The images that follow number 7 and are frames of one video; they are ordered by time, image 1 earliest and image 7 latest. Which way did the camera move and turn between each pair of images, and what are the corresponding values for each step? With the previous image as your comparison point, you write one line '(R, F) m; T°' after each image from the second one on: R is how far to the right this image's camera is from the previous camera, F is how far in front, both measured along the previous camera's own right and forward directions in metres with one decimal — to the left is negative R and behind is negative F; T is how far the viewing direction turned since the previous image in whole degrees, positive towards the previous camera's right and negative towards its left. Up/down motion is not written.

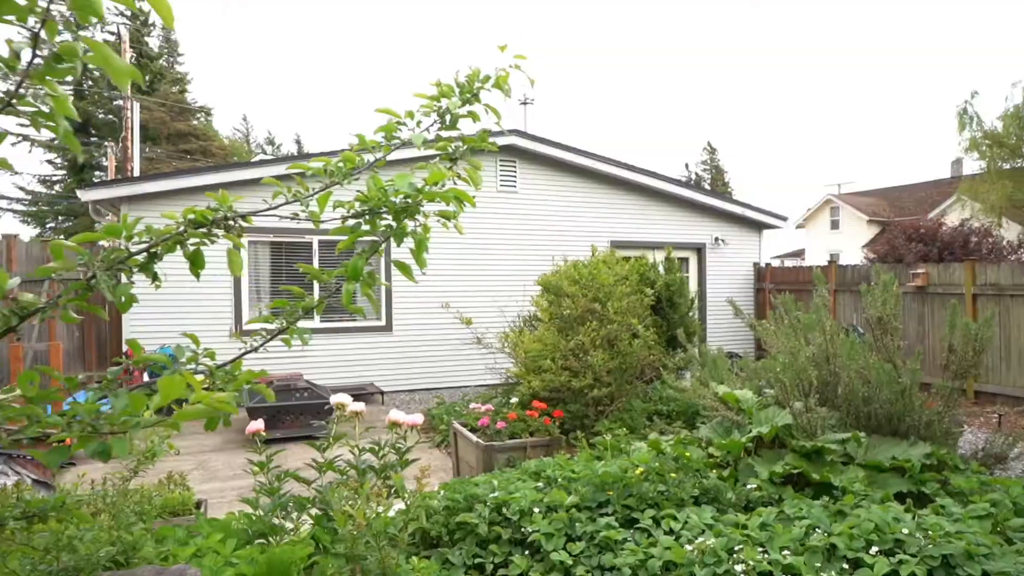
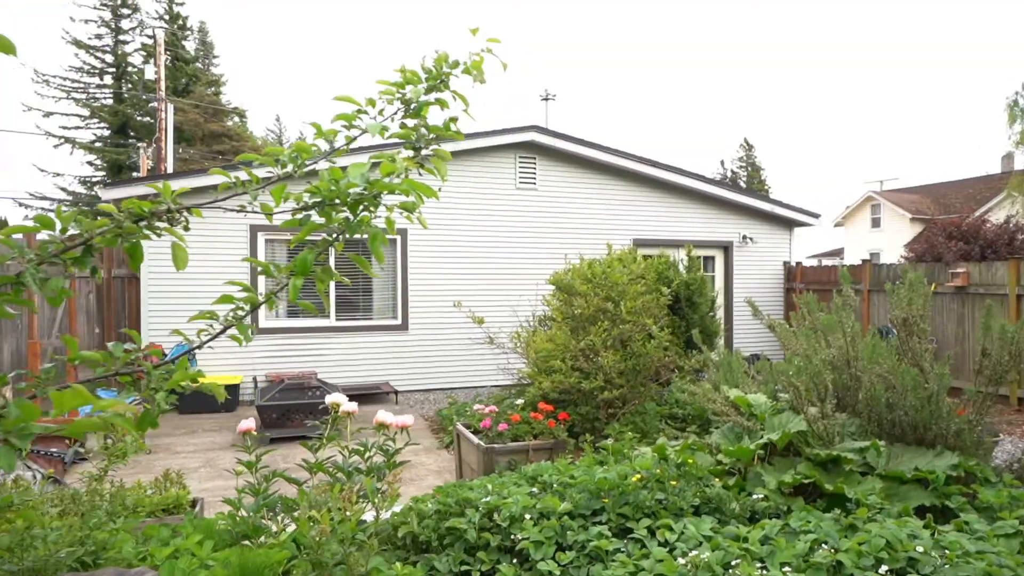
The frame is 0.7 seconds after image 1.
(+0.2, +0.1) m; -3°
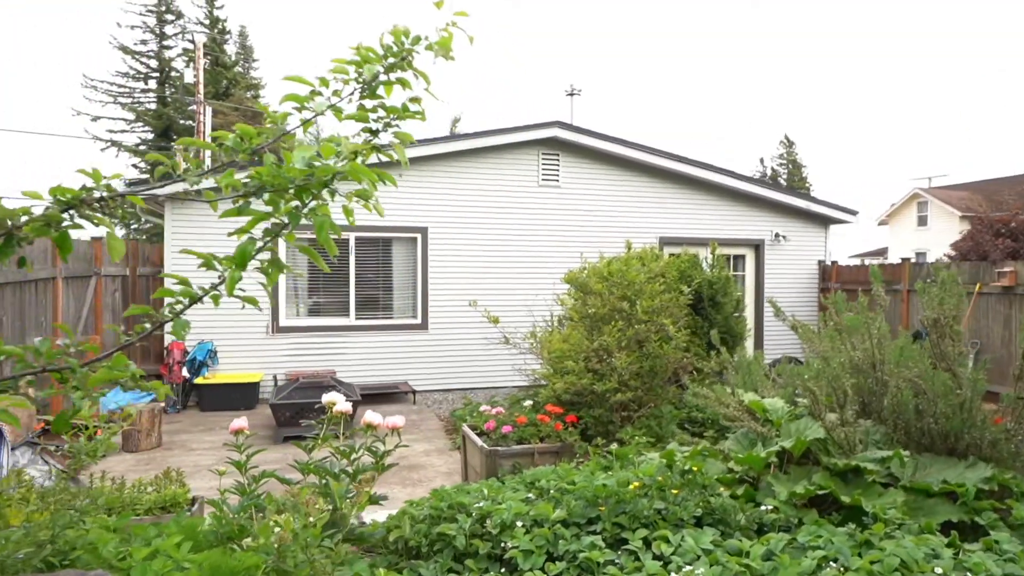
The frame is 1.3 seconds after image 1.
(+0.2, +0.2) m; -3°
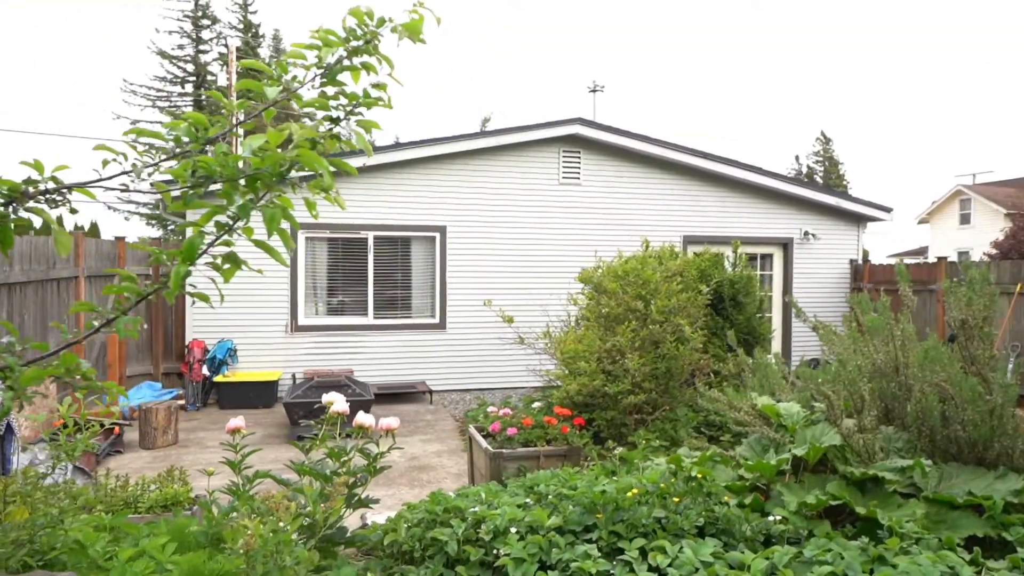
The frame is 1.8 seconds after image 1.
(+0.2, +0.1) m; -3°
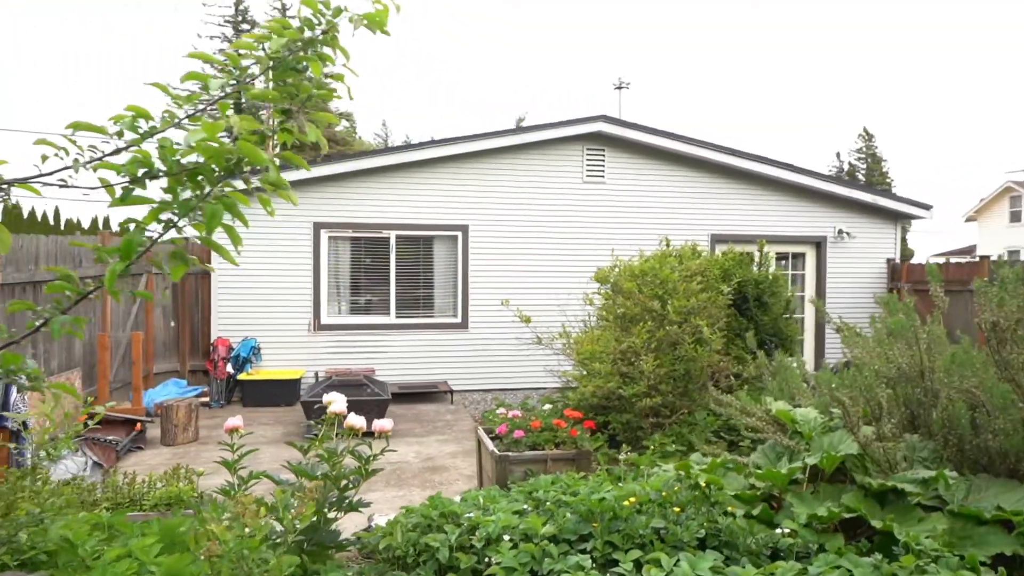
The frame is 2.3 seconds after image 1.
(+0.2, +0.1) m; -3°
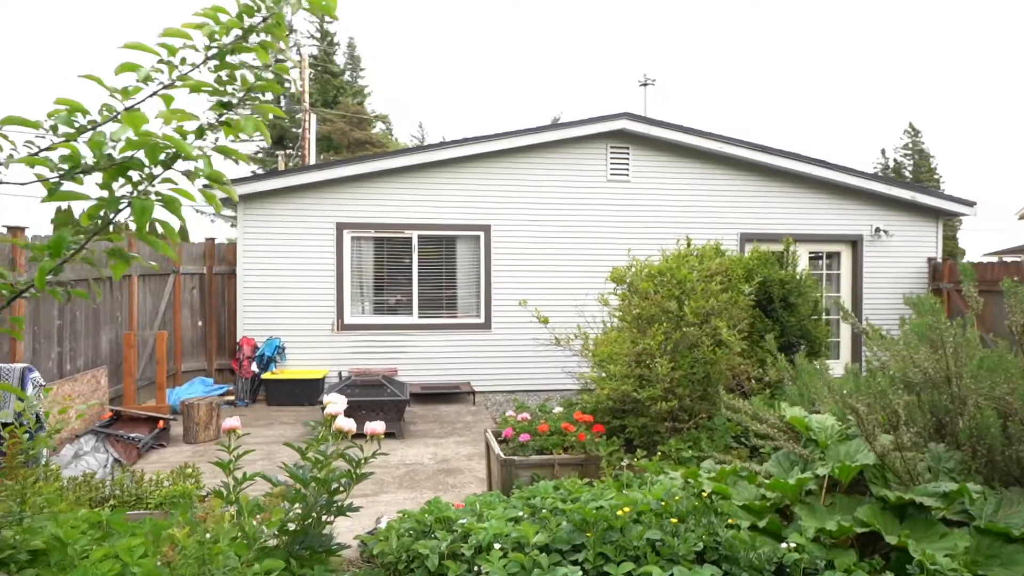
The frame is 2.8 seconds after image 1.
(+0.2, +0.1) m; -3°
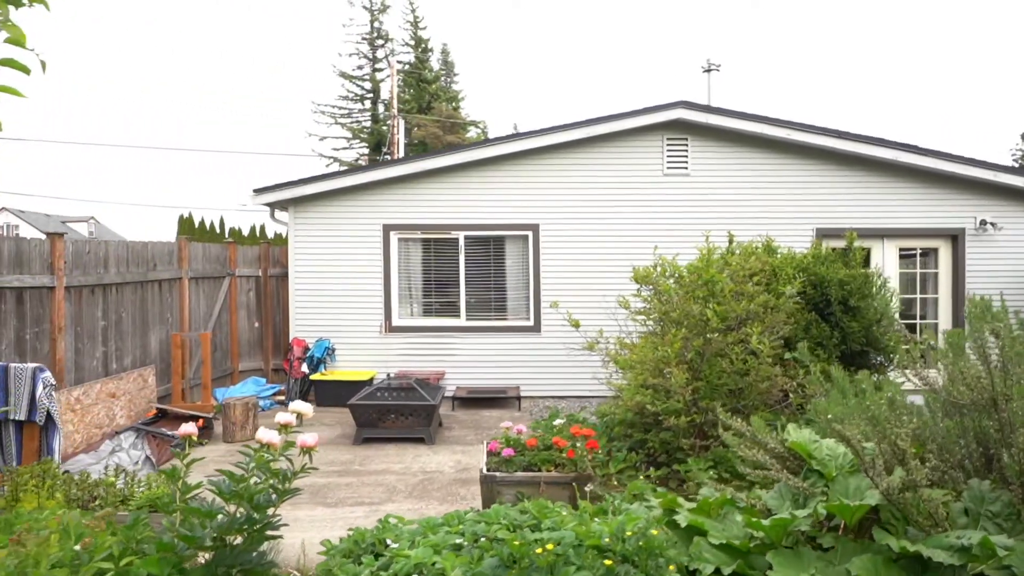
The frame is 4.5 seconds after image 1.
(+0.7, +0.4) m; -9°
